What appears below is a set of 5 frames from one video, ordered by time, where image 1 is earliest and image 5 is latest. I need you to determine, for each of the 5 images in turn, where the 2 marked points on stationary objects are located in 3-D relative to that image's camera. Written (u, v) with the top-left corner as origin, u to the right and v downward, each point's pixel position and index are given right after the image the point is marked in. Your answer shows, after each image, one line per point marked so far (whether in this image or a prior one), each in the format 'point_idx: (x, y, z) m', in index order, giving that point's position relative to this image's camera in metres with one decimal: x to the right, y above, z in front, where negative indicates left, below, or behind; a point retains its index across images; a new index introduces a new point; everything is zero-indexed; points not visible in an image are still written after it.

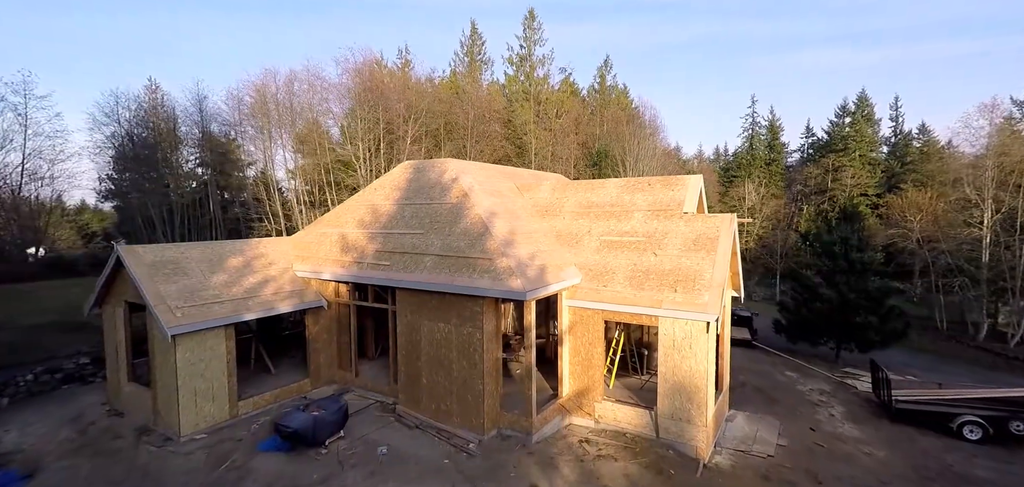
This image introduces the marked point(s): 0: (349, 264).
0: (-4.5, -0.6, +13.1) m
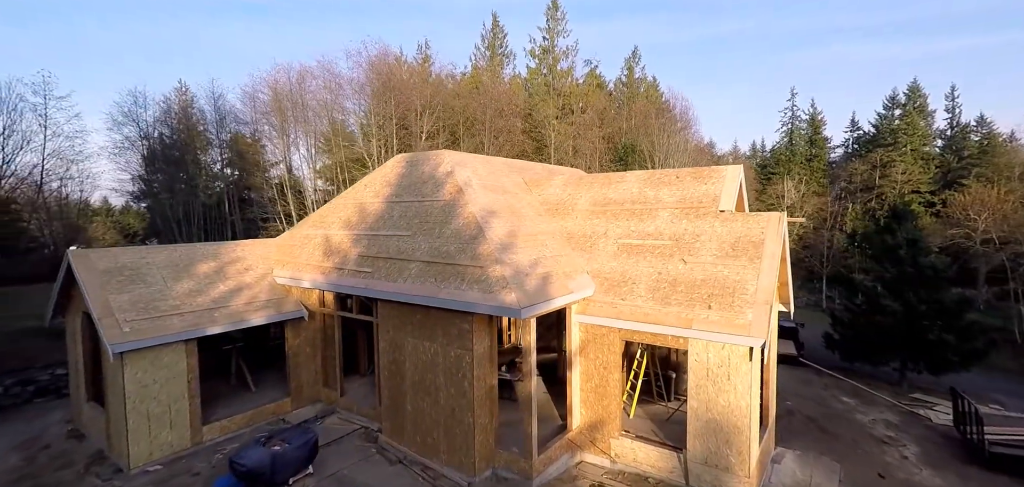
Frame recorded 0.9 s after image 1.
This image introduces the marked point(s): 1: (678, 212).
0: (-4.4, -0.6, +11.5) m
1: (+3.7, +0.7, +10.8) m
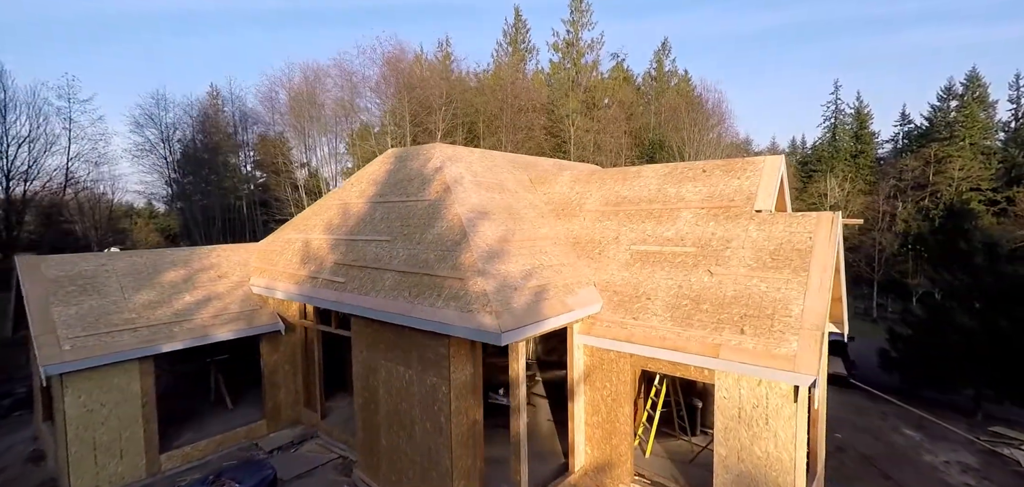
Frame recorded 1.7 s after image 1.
0: (-4.5, -0.8, +10.3) m
1: (+3.6, +0.6, +9.0) m
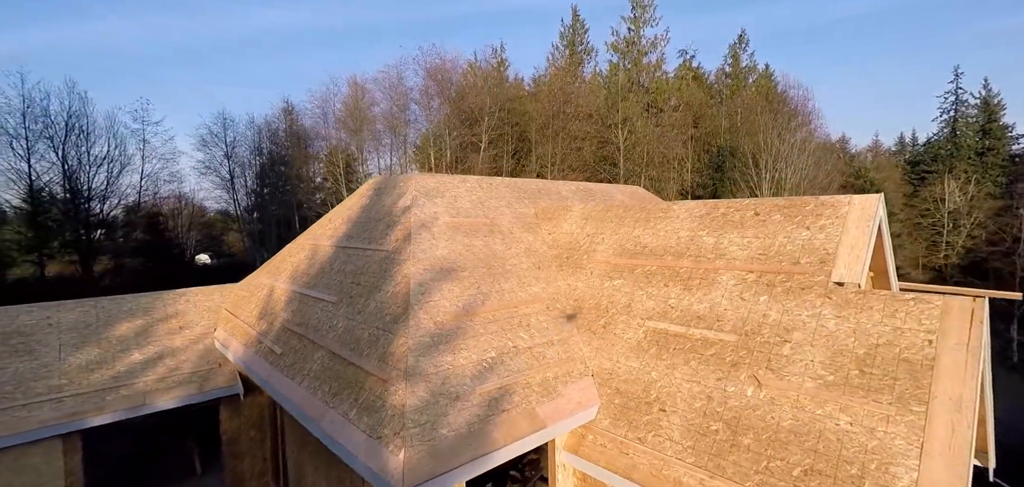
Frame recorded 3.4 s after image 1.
0: (-4.7, -1.7, +8.6) m
1: (+3.1, -0.4, +6.2) m
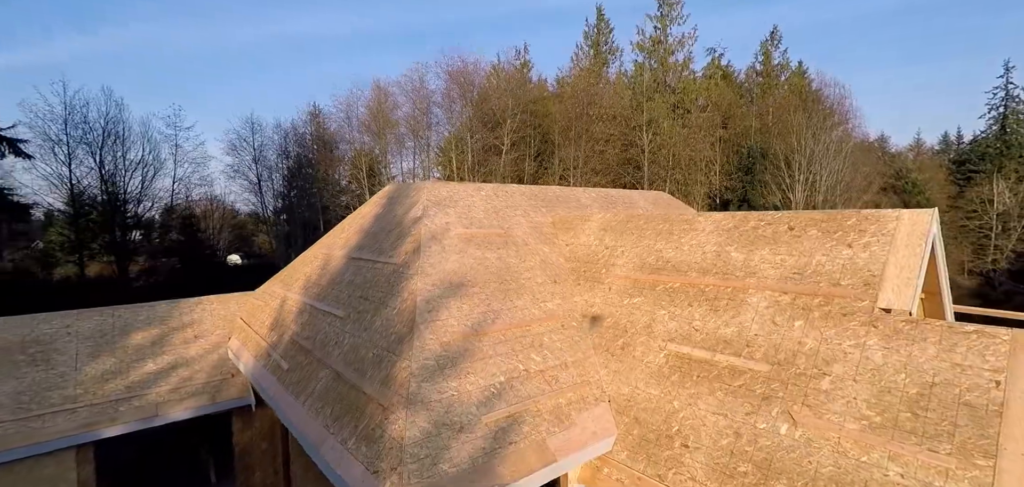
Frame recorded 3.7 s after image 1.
0: (-4.4, -1.9, +8.5) m
1: (+3.2, -0.6, +5.6) m
